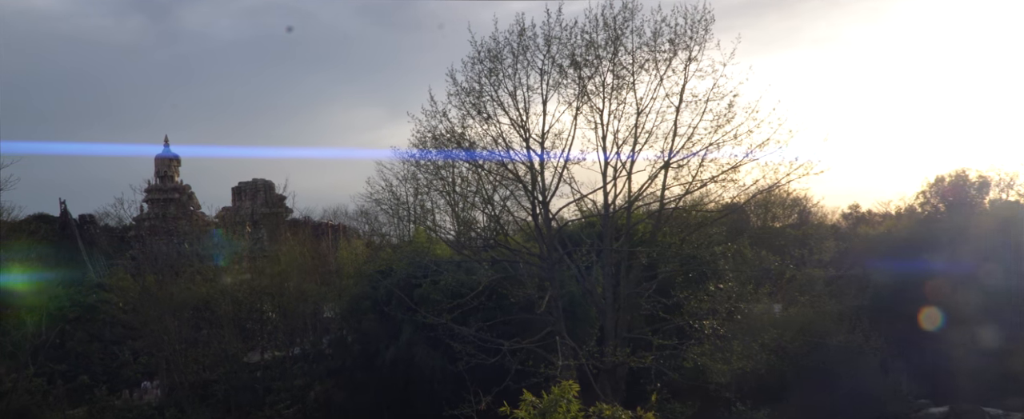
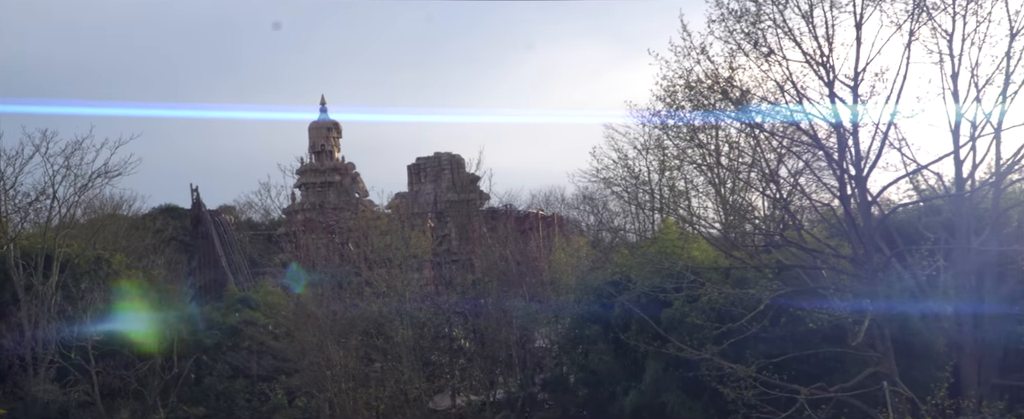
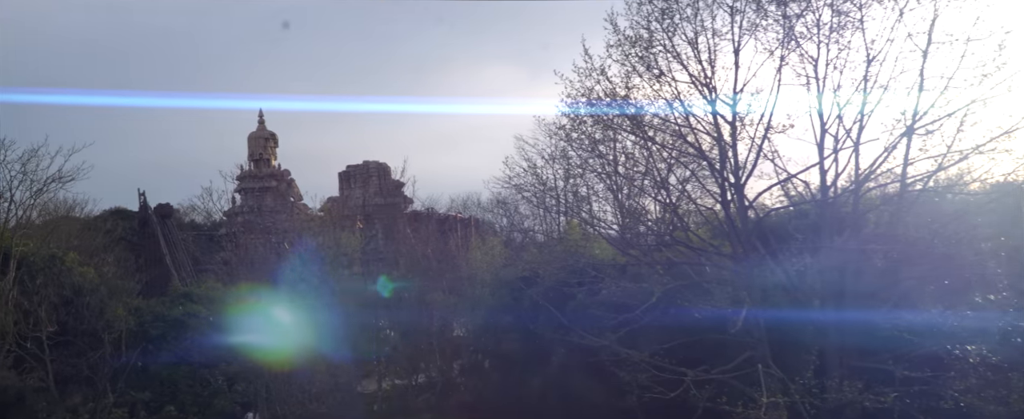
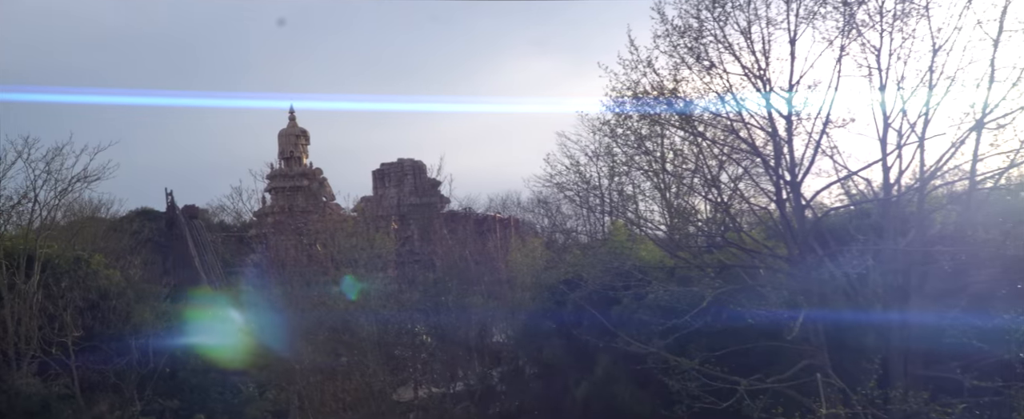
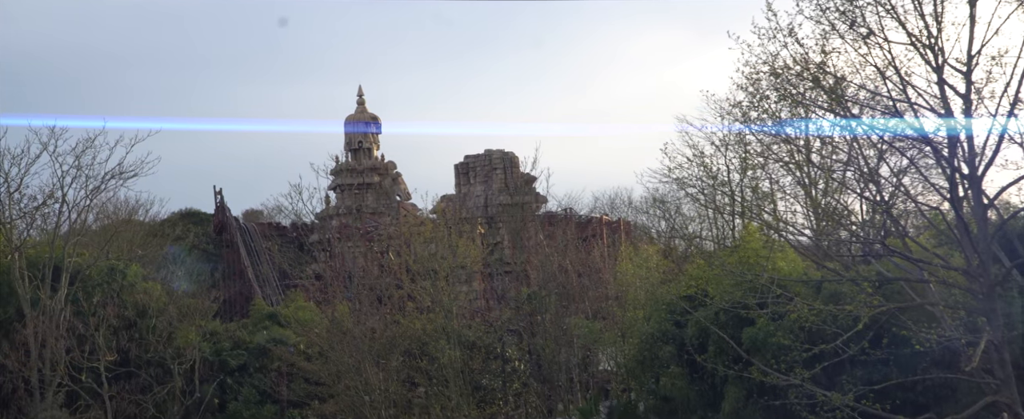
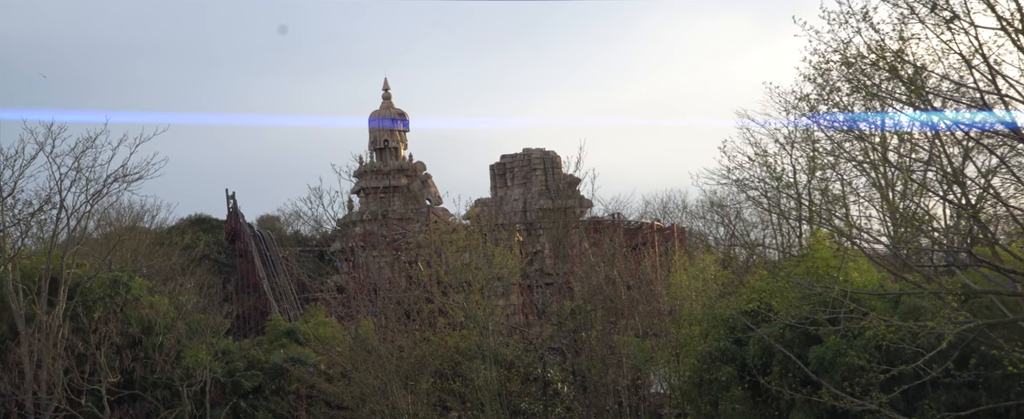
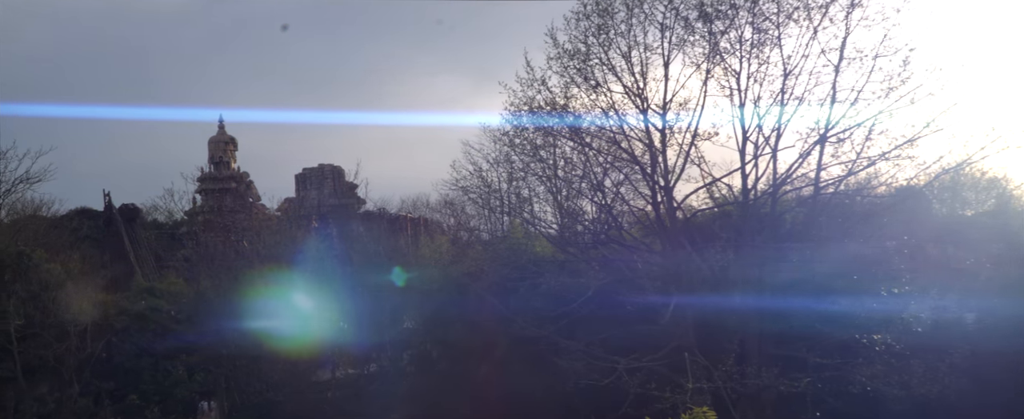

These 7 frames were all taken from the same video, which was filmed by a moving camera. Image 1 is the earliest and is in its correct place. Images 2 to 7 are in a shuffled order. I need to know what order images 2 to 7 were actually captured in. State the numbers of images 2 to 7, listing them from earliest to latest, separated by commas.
7, 3, 4, 2, 5, 6
